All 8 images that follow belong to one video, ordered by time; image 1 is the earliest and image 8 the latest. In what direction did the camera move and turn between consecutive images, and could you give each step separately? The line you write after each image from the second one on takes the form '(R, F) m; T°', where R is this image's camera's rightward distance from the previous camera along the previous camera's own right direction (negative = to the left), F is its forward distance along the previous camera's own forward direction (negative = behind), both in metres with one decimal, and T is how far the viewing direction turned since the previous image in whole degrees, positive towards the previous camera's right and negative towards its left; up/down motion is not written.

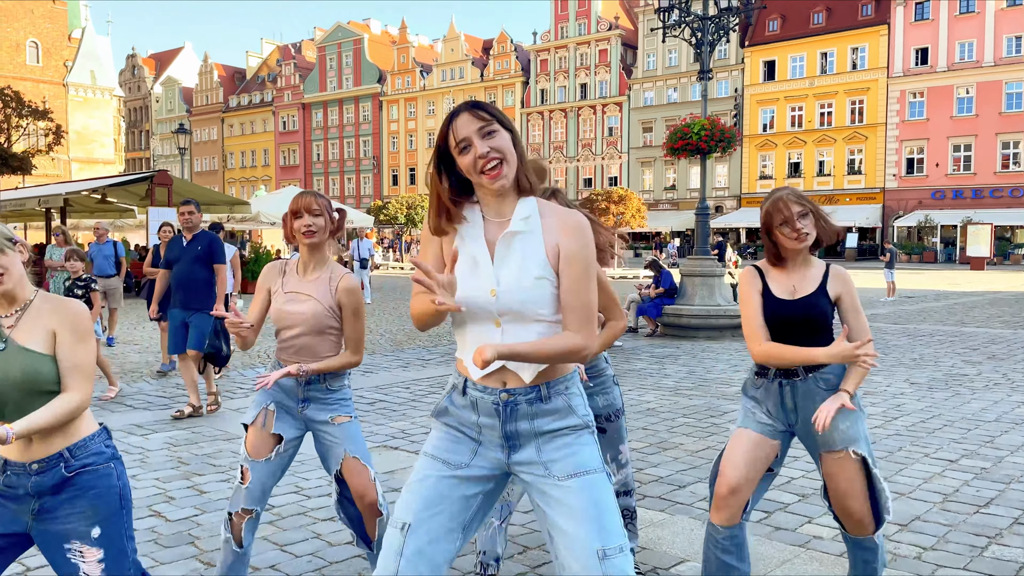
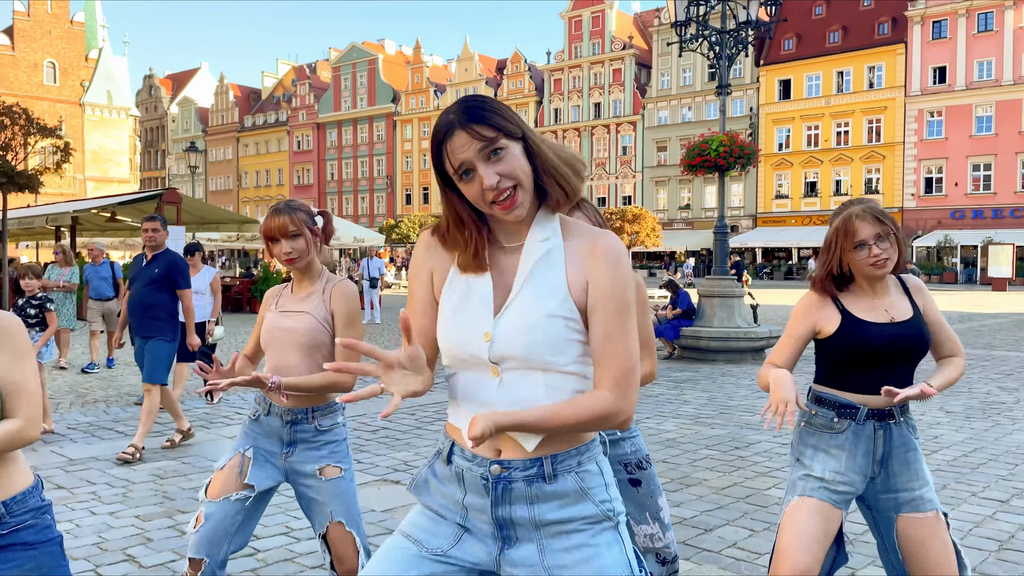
(0.0, +0.4) m; -1°
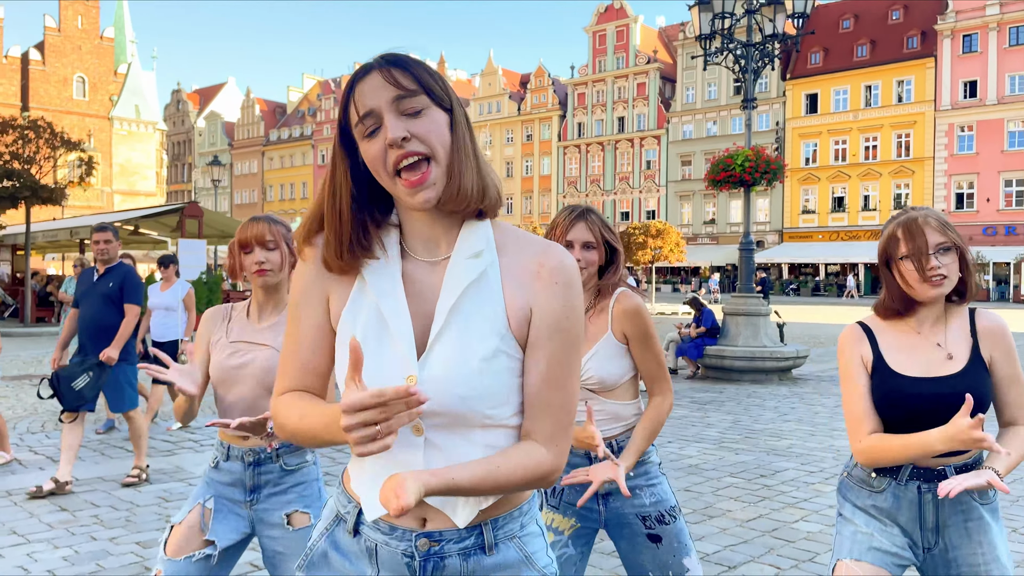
(0.0, +0.2) m; -2°
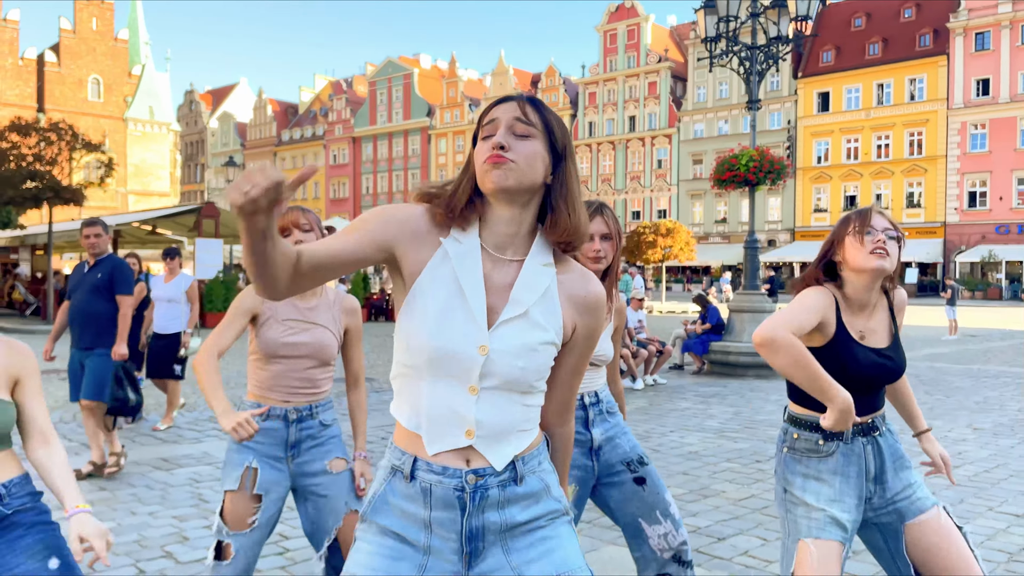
(0.0, -0.3) m; -1°
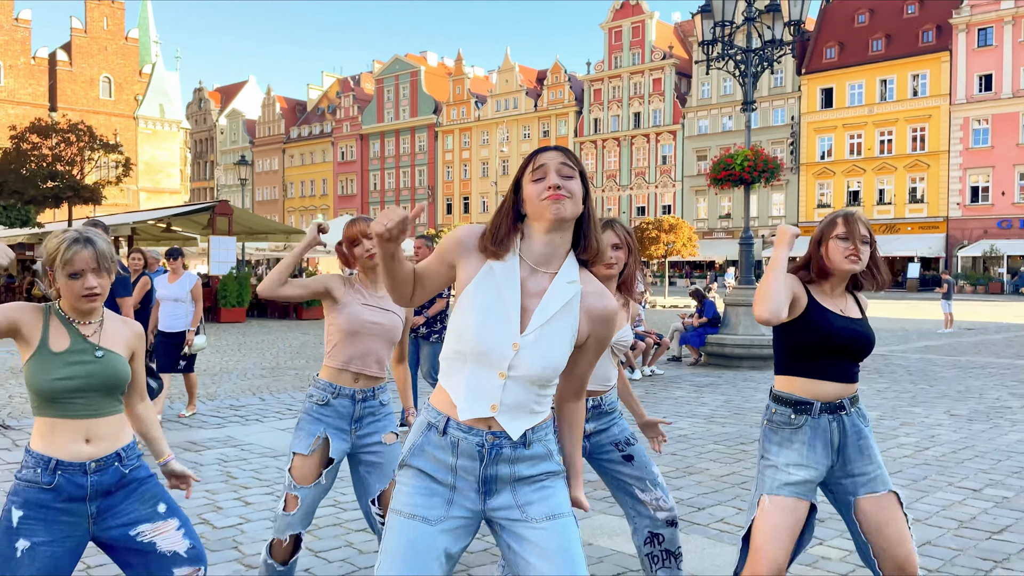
(0.0, -0.5) m; 0°
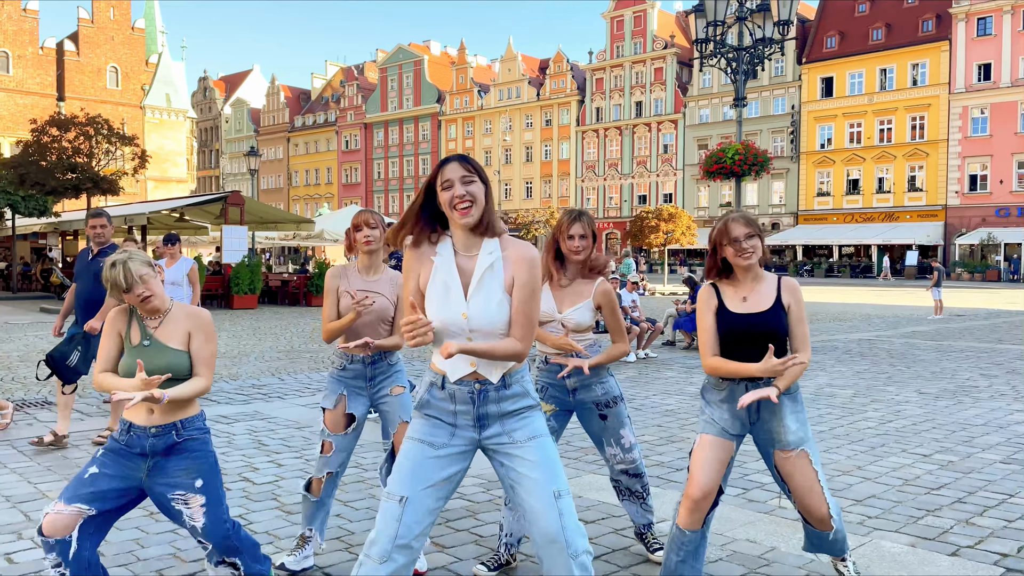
(0.0, -0.7) m; 0°
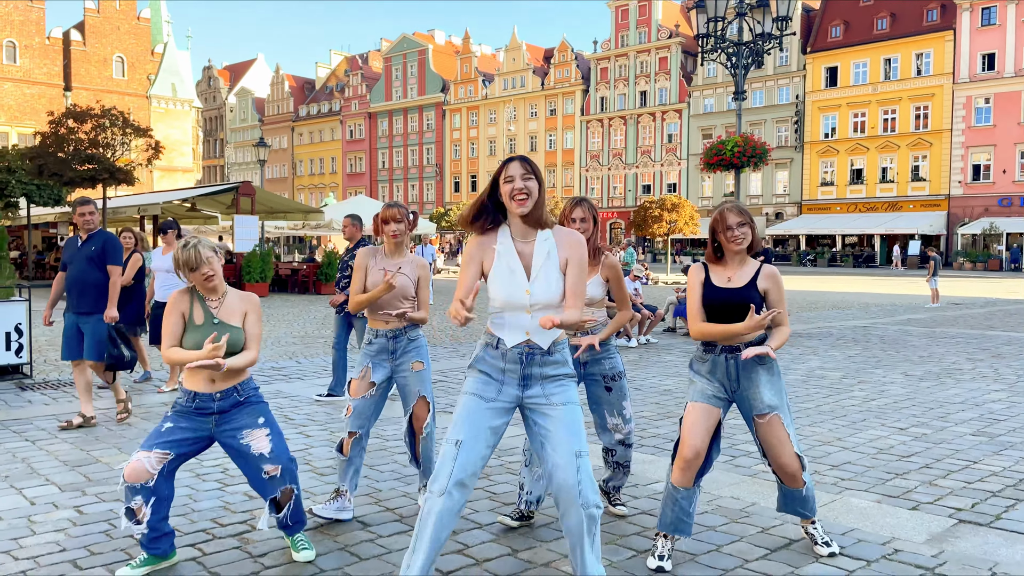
(0.0, -0.5) m; 0°
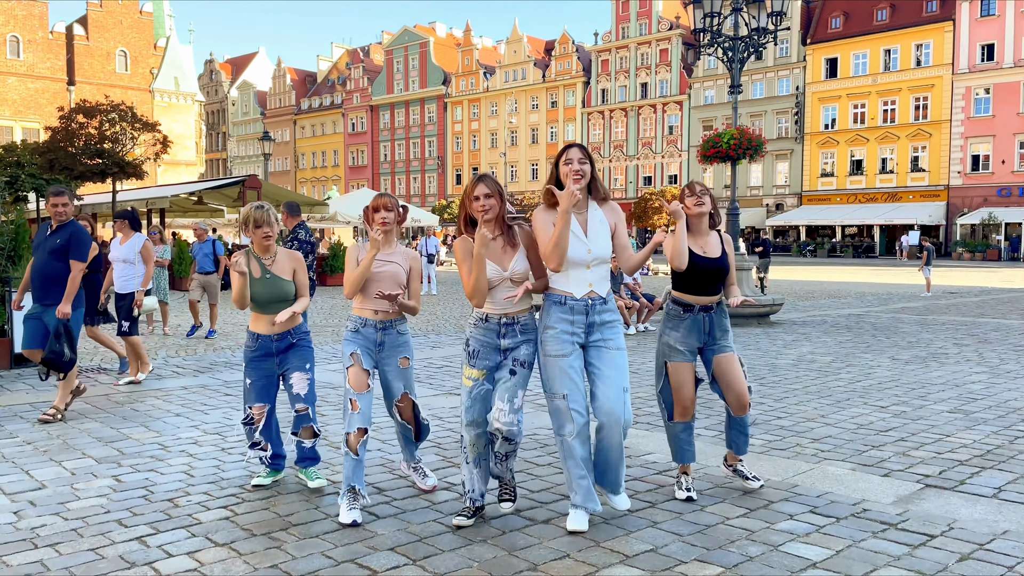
(0.0, -0.4) m; 0°
